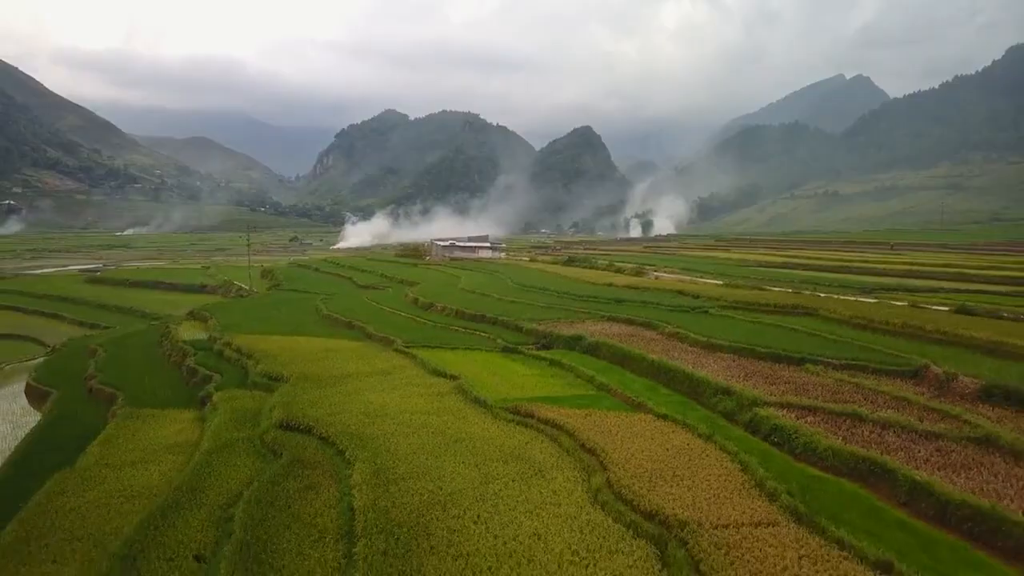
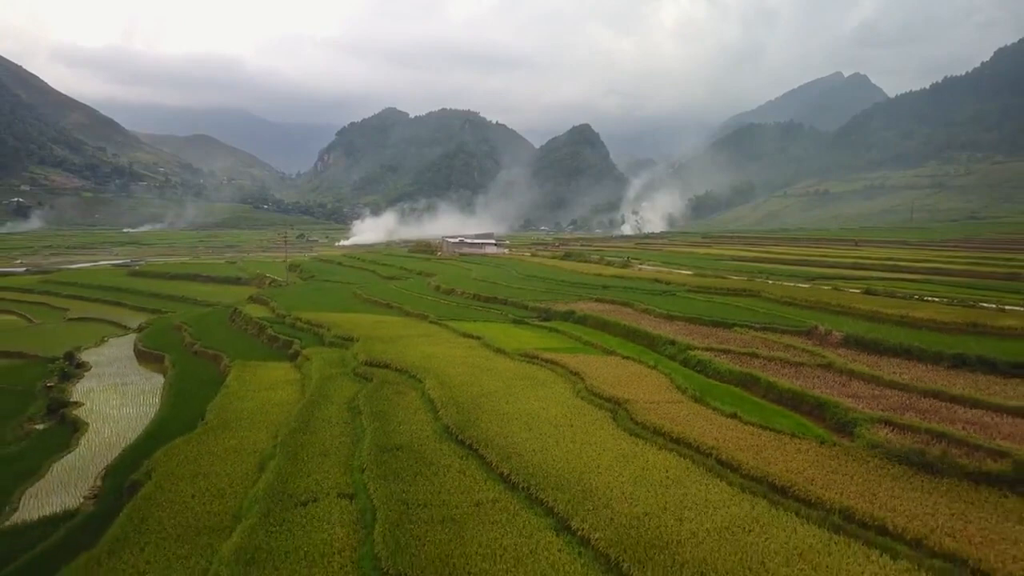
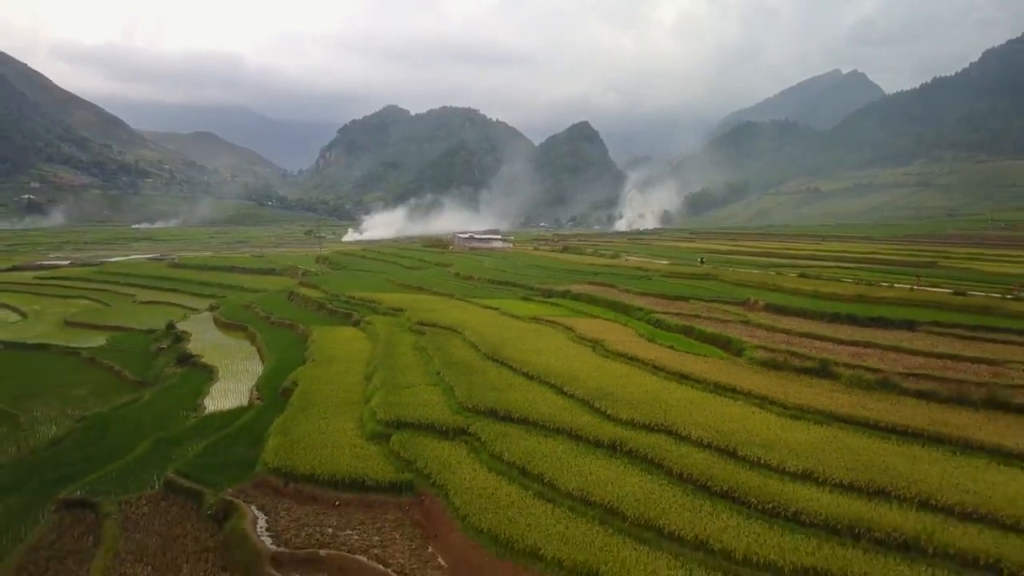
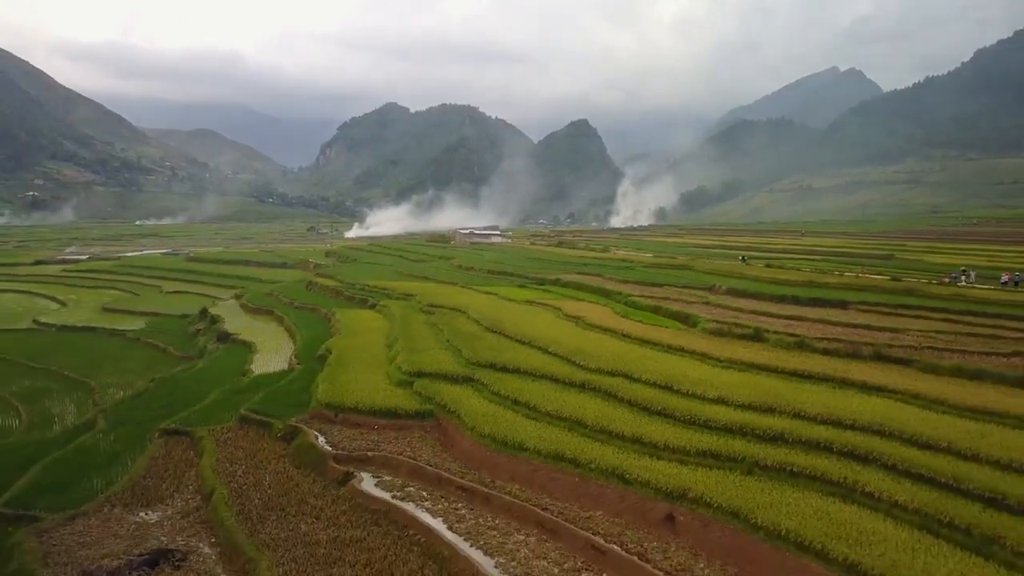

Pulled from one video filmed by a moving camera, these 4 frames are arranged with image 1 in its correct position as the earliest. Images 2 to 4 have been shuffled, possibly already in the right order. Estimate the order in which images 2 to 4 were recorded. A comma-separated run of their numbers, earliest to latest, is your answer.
2, 3, 4
